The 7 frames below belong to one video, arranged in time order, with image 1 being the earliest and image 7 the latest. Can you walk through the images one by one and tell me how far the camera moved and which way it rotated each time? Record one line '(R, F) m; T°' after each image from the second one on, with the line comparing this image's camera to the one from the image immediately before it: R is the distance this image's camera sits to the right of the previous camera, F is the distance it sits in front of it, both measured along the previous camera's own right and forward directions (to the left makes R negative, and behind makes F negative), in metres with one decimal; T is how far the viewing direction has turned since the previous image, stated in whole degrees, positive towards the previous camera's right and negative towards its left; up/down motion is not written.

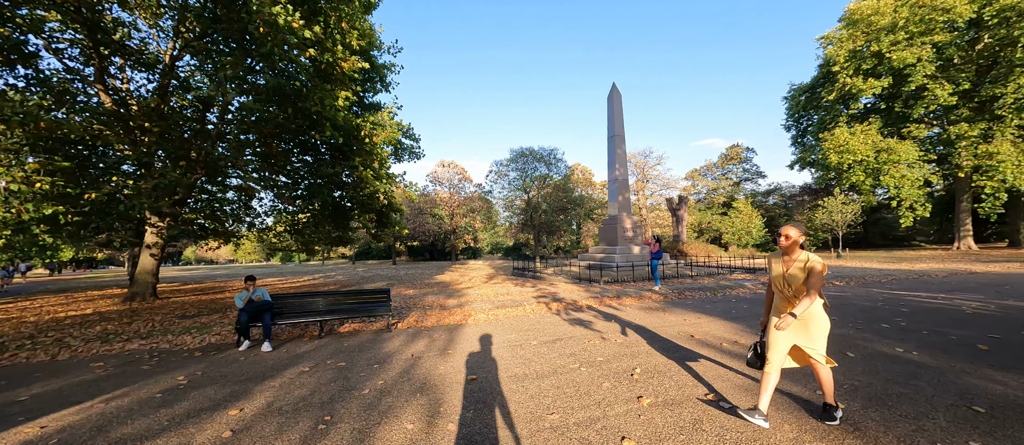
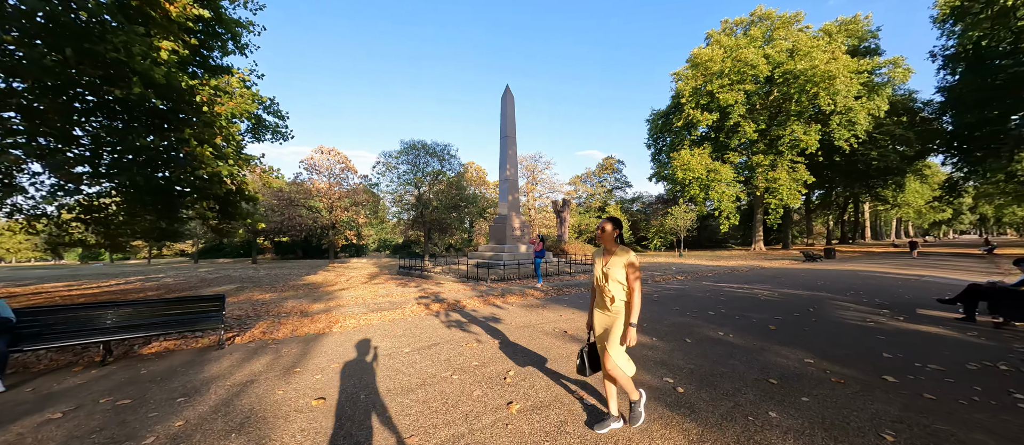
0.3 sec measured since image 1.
(+0.2, +0.3) m; +17°
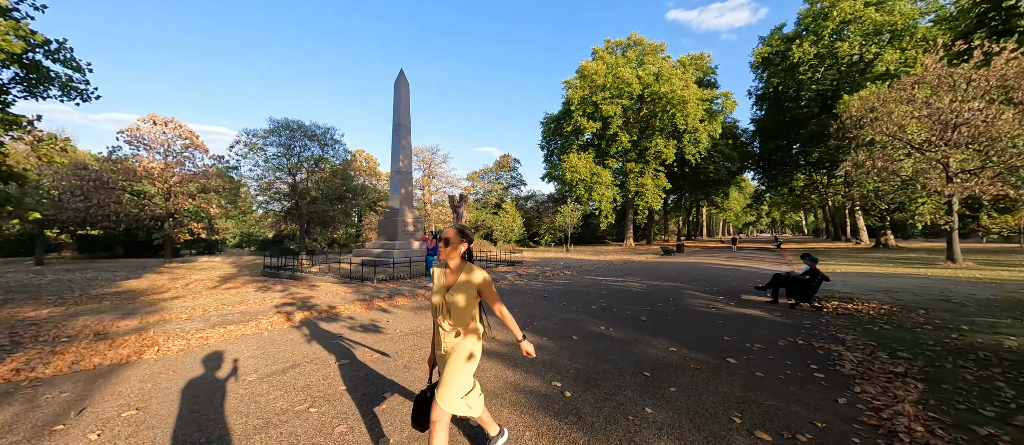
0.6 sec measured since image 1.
(+0.1, +0.4) m; +17°
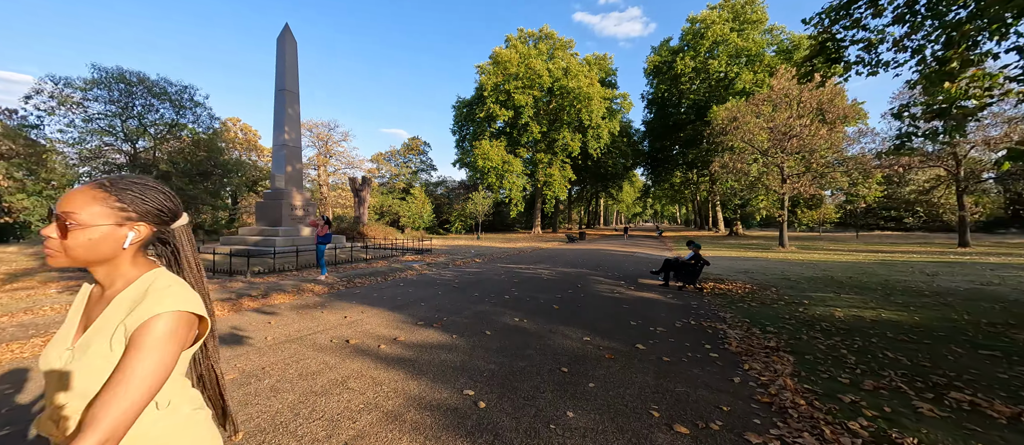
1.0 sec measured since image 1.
(0.0, +0.5) m; +15°
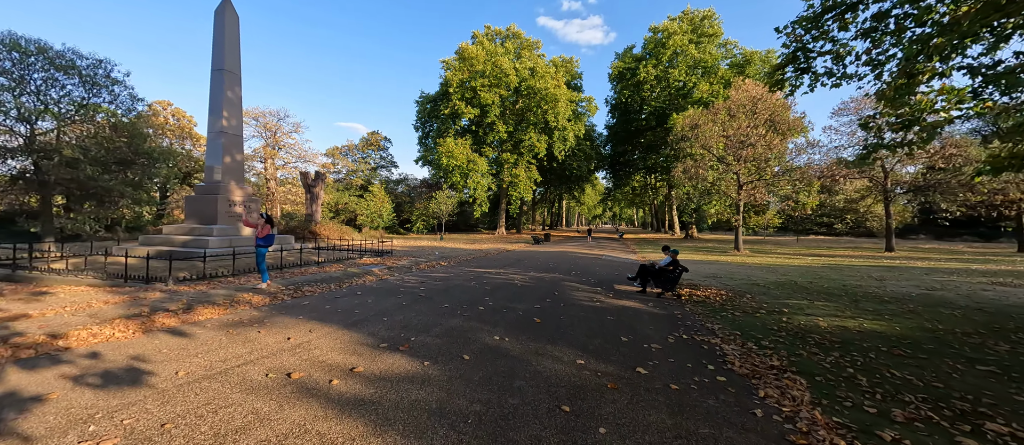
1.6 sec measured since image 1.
(-0.2, +0.7) m; +6°
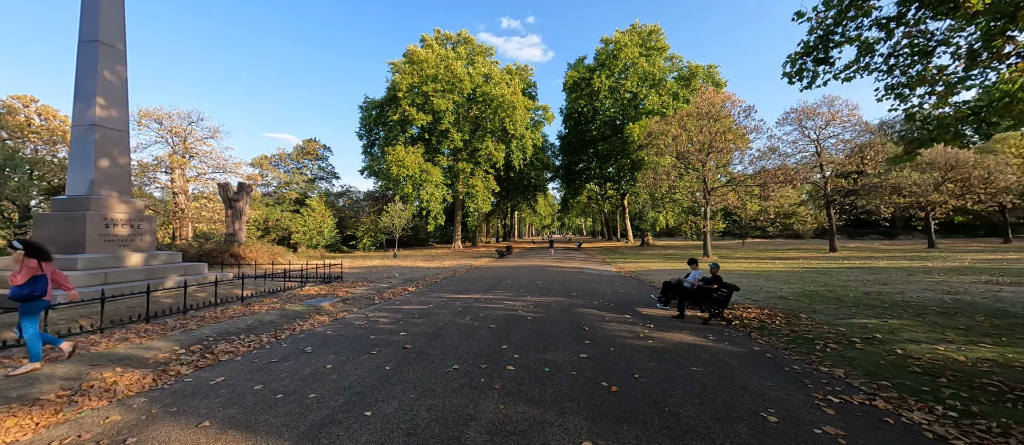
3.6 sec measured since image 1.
(-1.1, +2.0) m; +9°
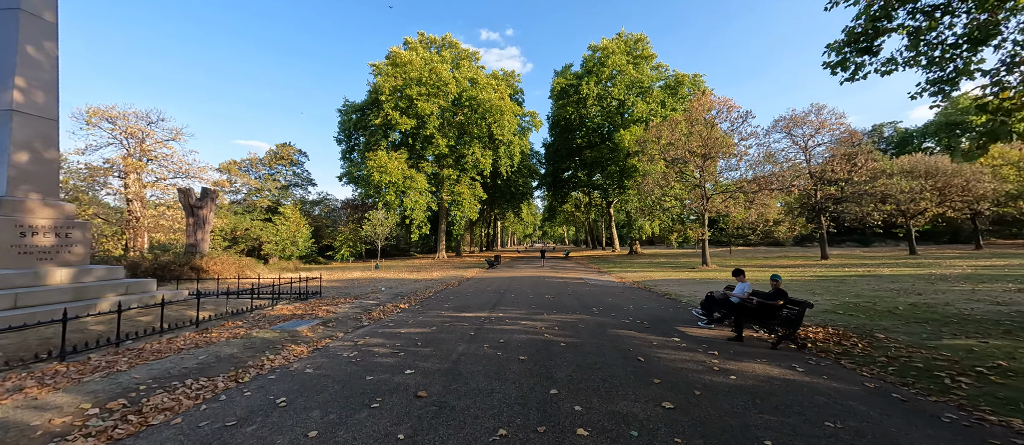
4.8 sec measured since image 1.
(-0.8, +1.2) m; +3°
